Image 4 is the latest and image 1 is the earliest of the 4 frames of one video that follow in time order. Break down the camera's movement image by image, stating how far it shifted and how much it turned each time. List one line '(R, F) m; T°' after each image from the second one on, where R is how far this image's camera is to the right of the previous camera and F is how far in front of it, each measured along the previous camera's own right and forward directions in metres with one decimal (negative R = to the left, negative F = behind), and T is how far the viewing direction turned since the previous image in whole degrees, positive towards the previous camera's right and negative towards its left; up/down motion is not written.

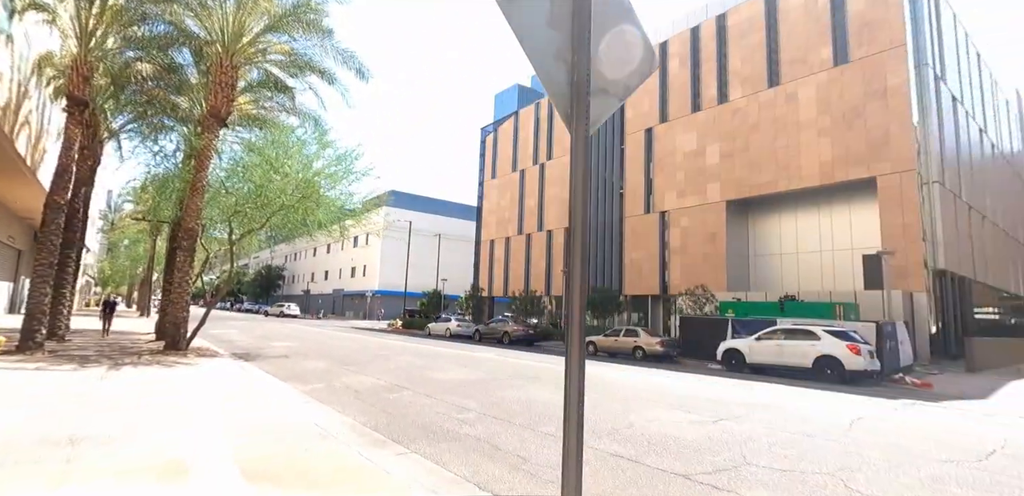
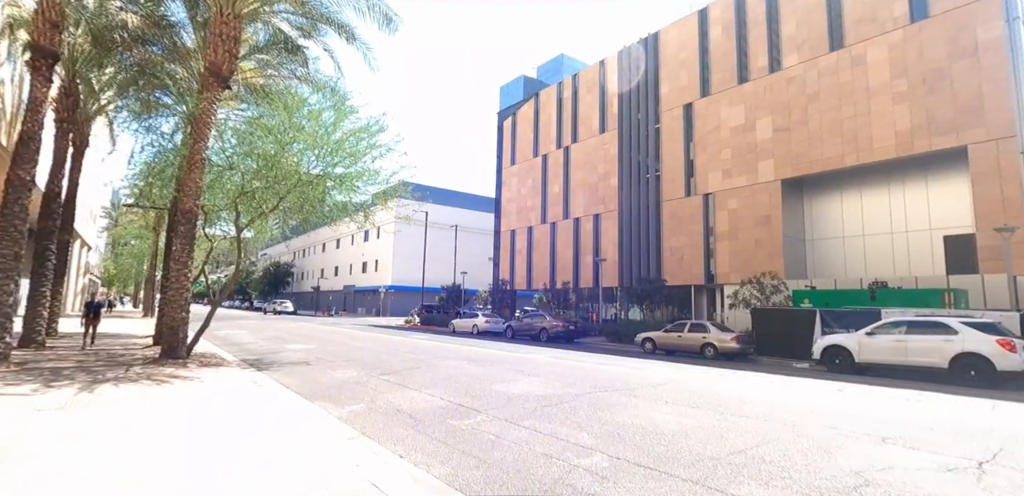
(-1.4, +2.5) m; -1°
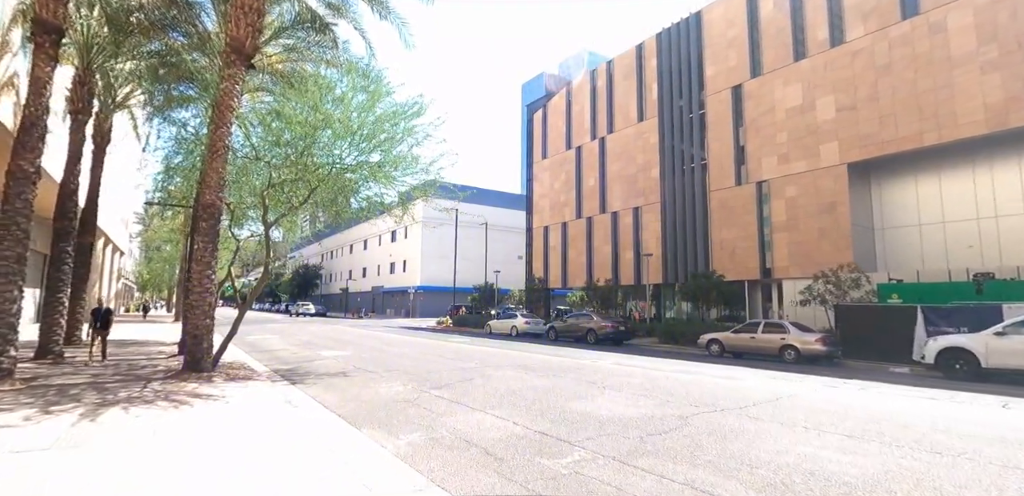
(-0.9, +1.5) m; -3°
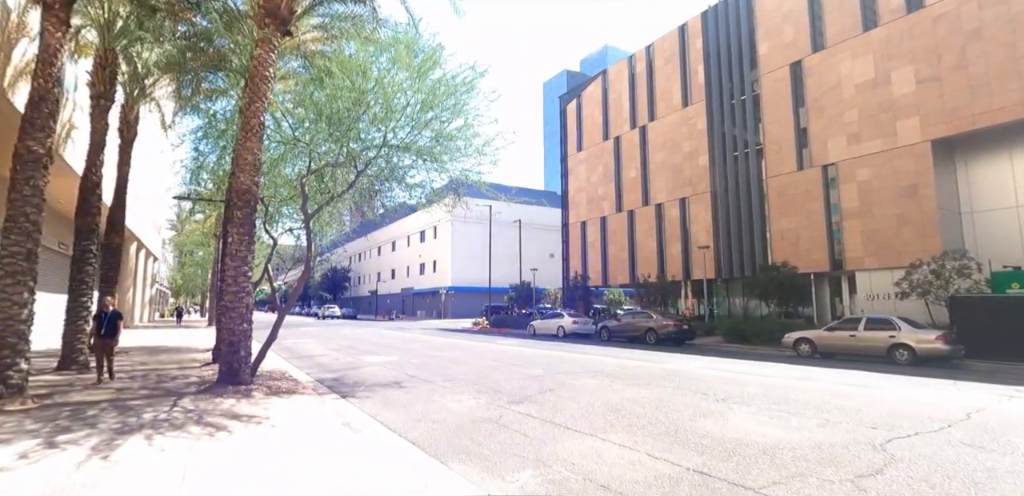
(-1.1, +1.5) m; -3°
